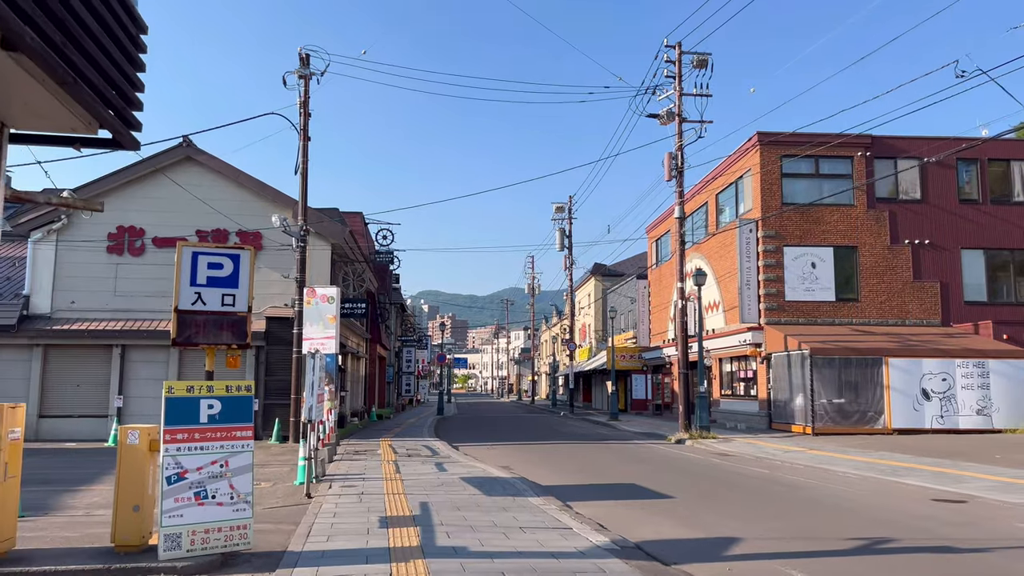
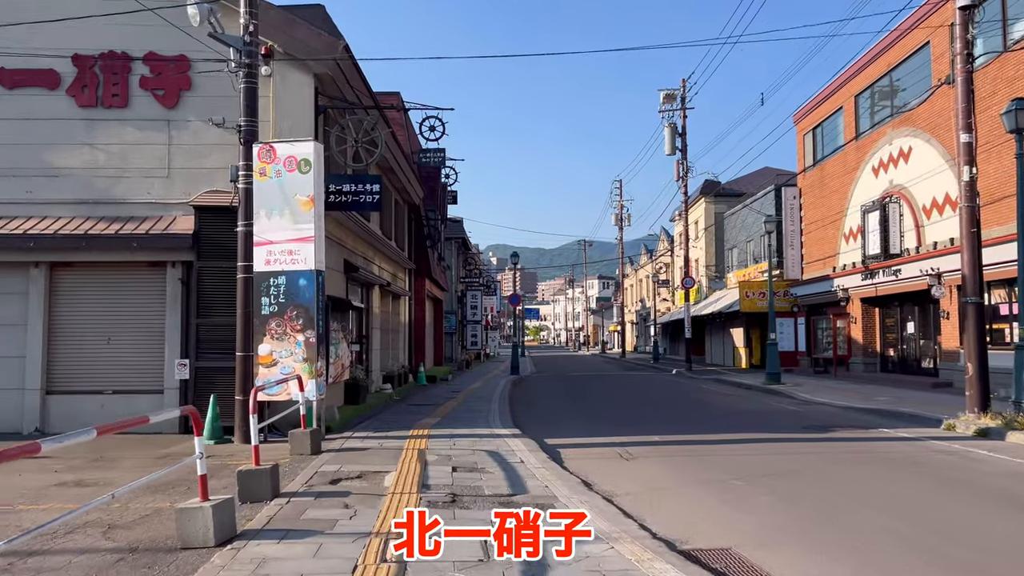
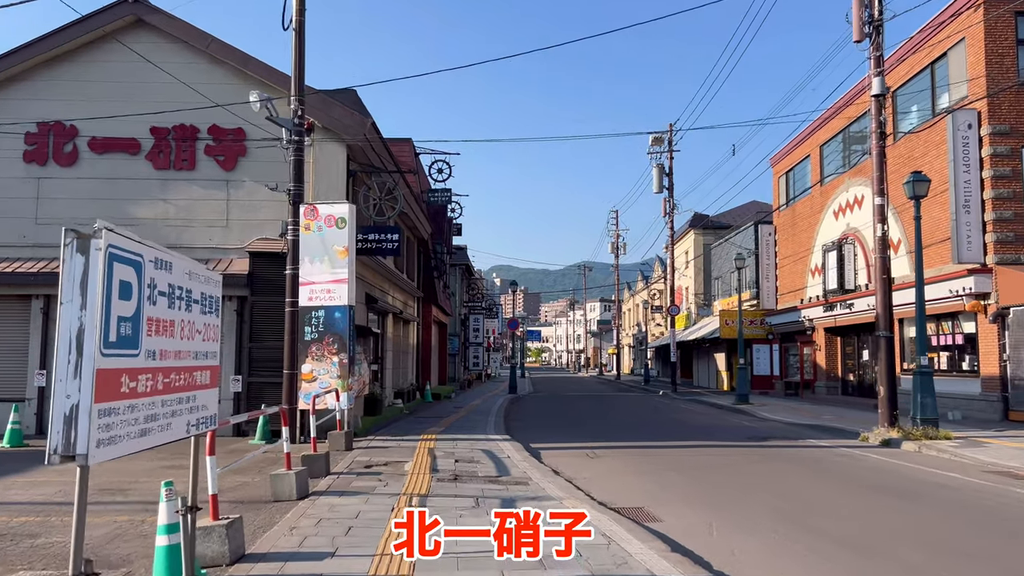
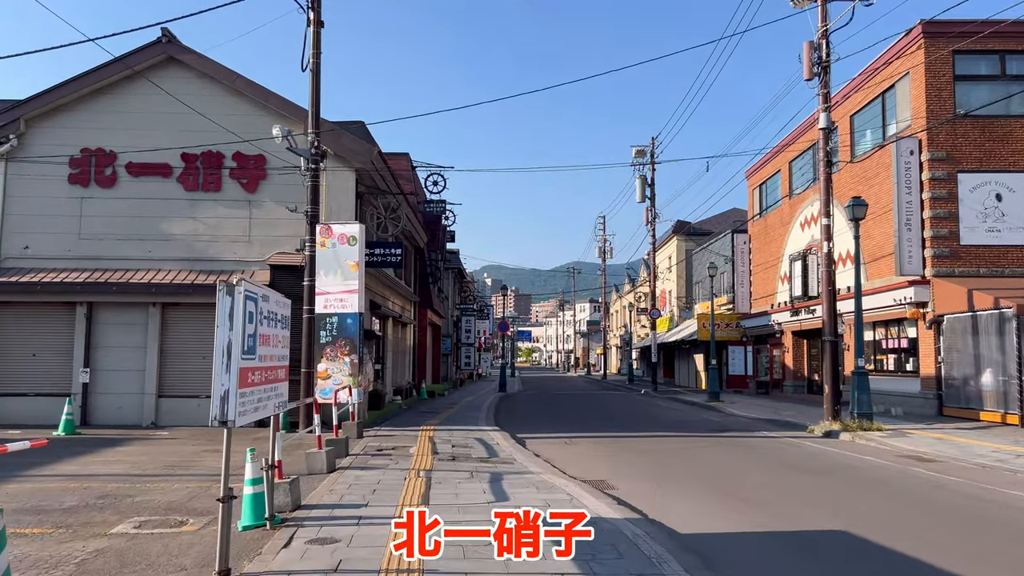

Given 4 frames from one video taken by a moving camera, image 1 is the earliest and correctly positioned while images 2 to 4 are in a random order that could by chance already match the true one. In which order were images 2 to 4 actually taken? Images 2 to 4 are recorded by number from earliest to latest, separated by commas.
4, 3, 2
